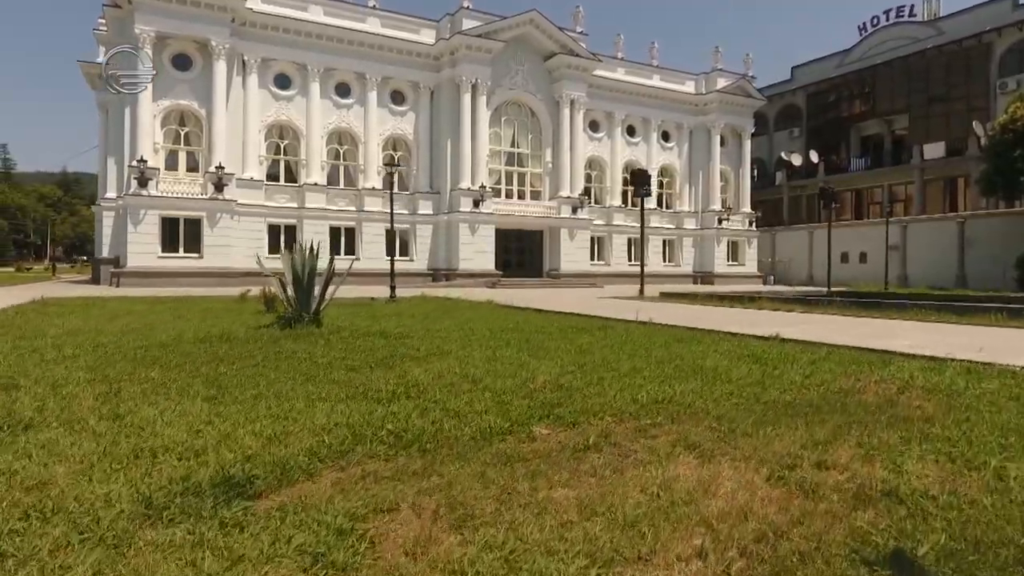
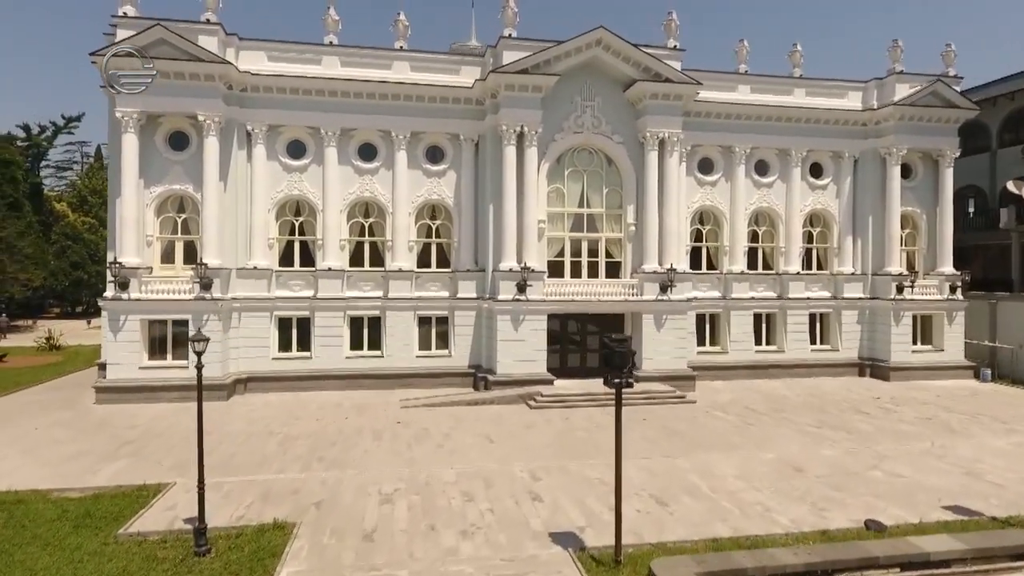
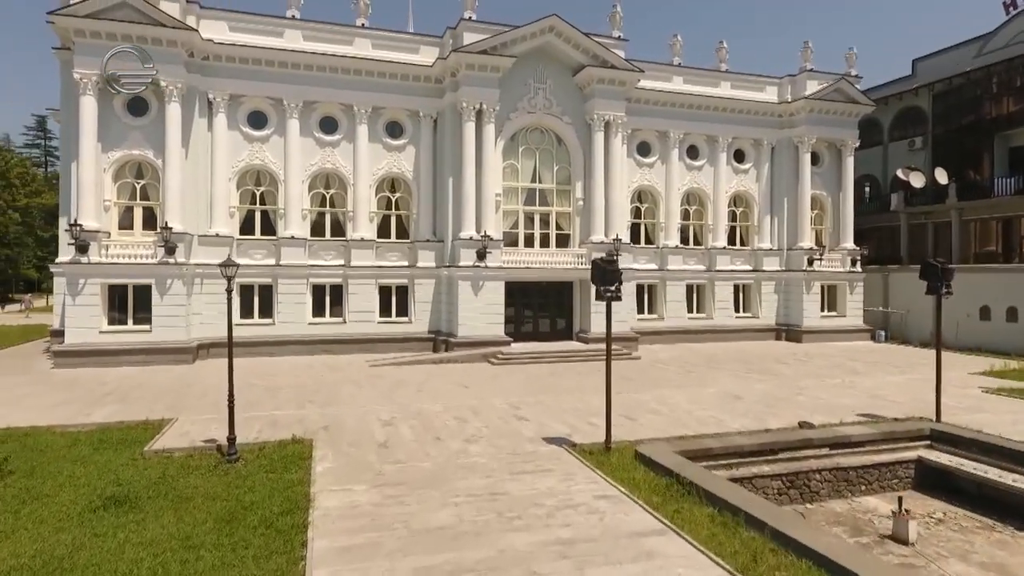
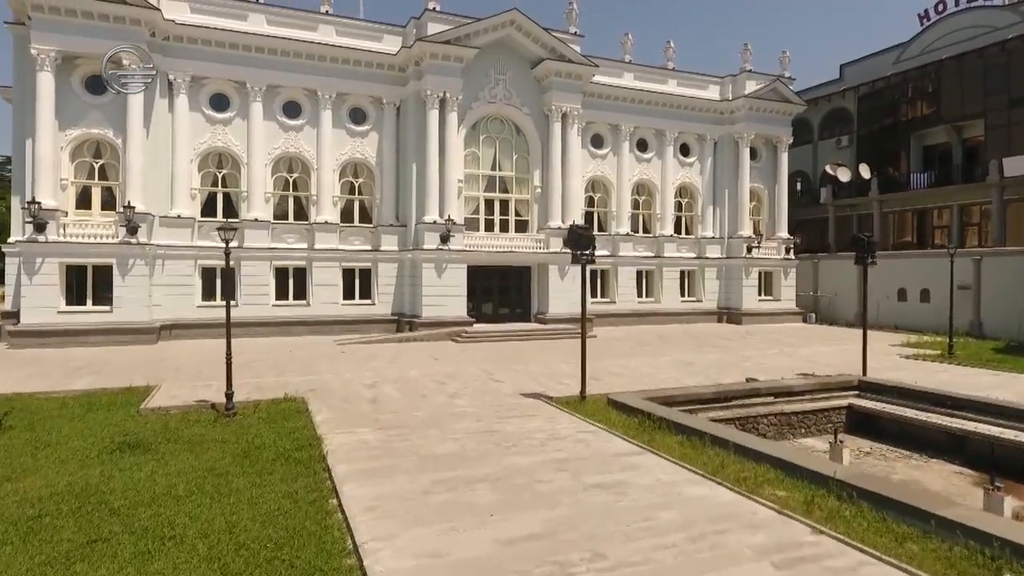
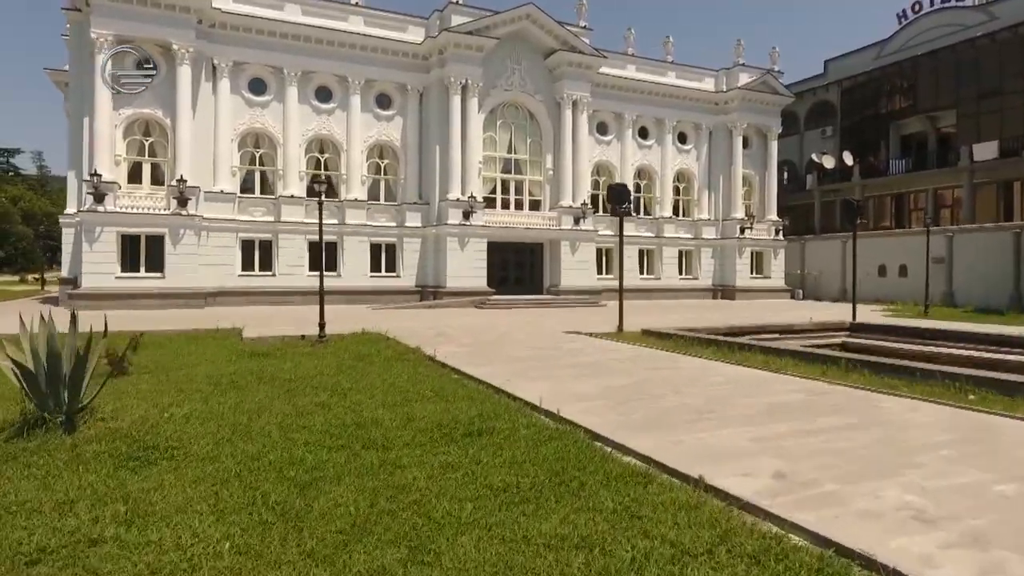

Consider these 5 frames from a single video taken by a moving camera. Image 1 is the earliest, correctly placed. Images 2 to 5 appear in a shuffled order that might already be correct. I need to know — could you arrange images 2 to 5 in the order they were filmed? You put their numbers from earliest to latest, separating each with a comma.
5, 4, 3, 2
